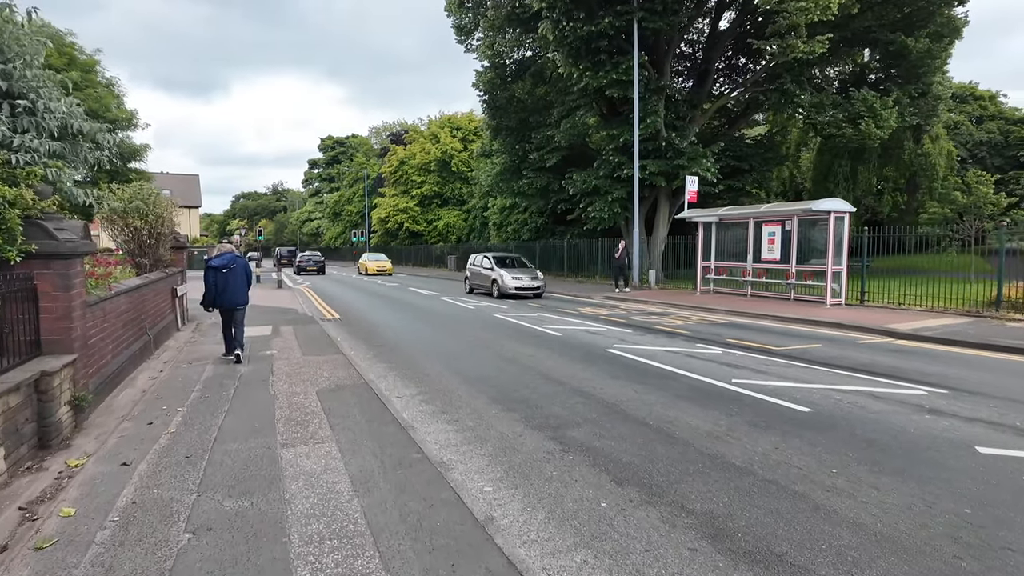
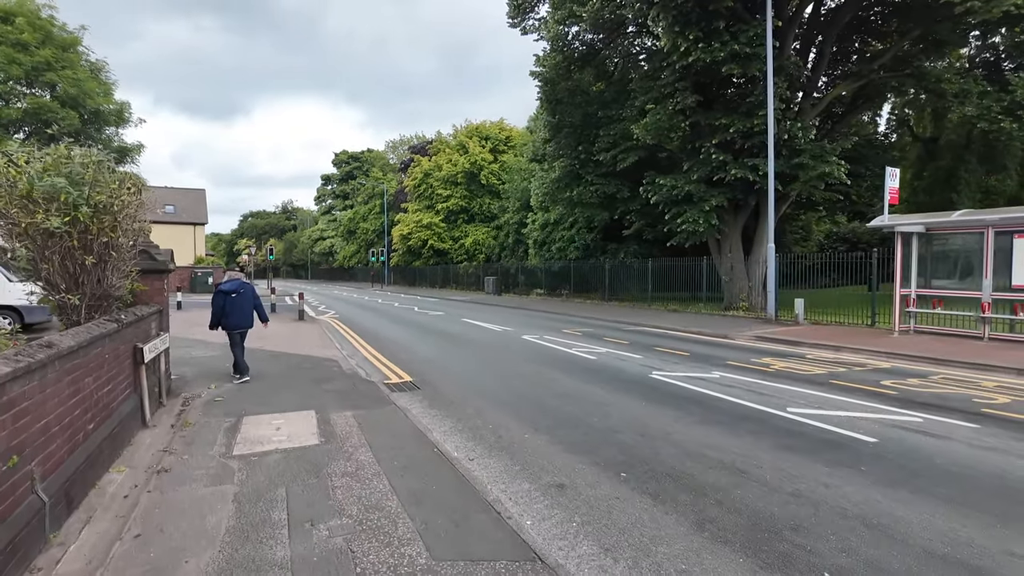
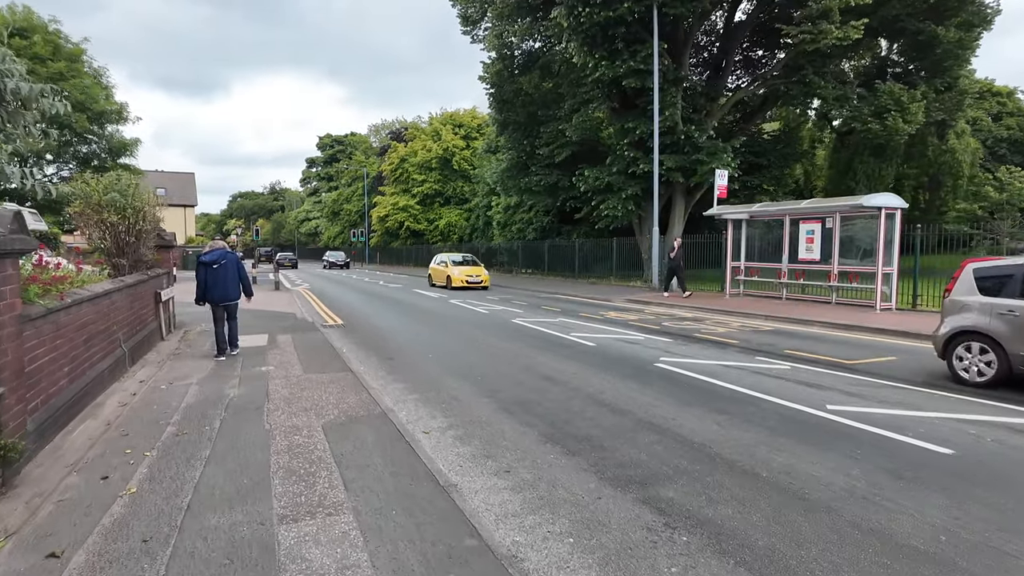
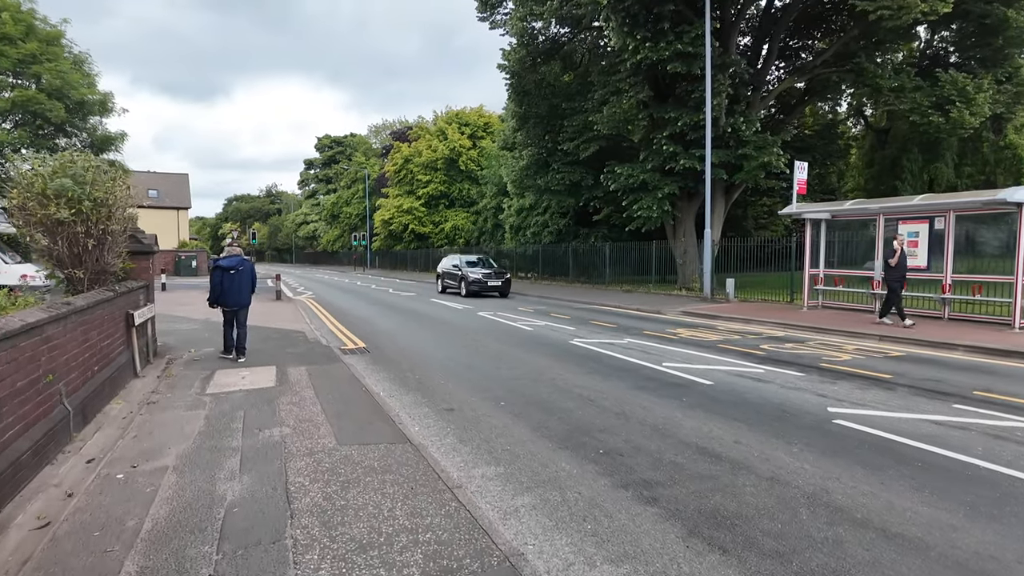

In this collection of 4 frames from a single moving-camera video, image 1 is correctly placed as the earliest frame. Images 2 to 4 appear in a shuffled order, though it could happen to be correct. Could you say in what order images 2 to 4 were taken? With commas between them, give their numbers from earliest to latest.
3, 4, 2
